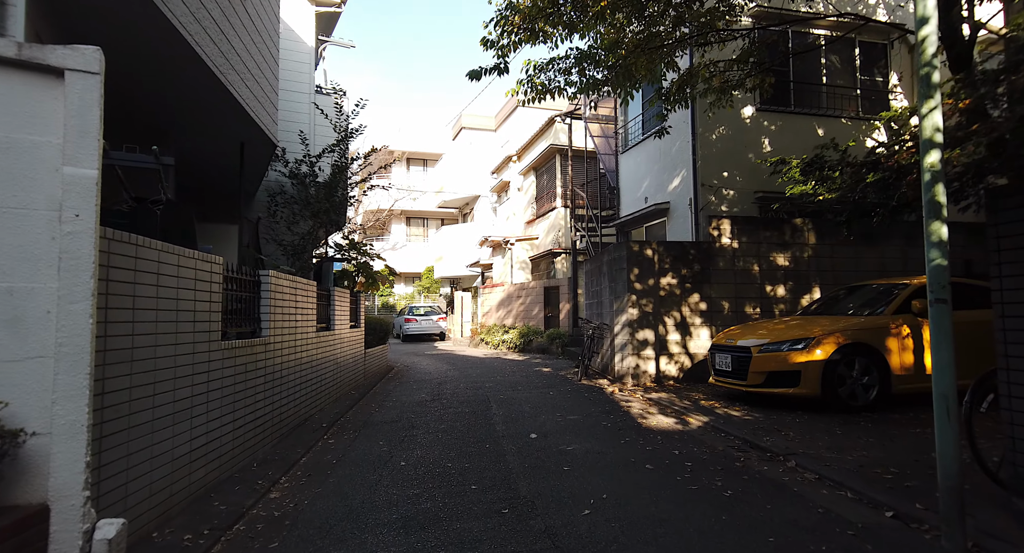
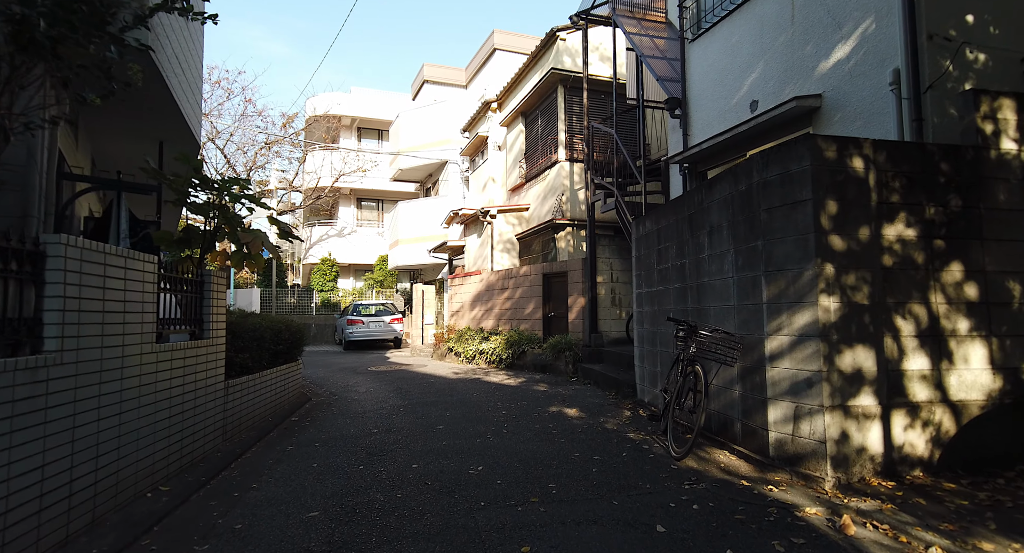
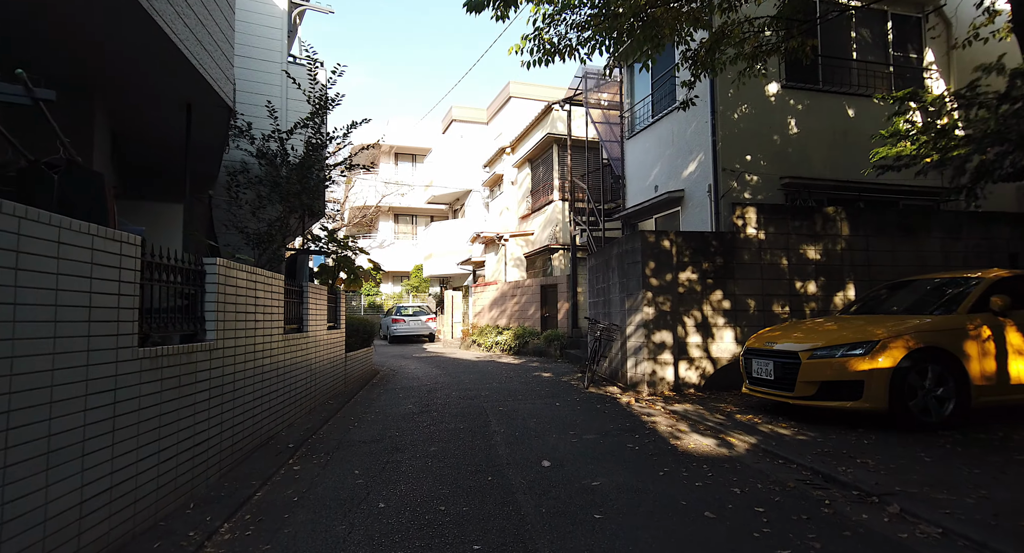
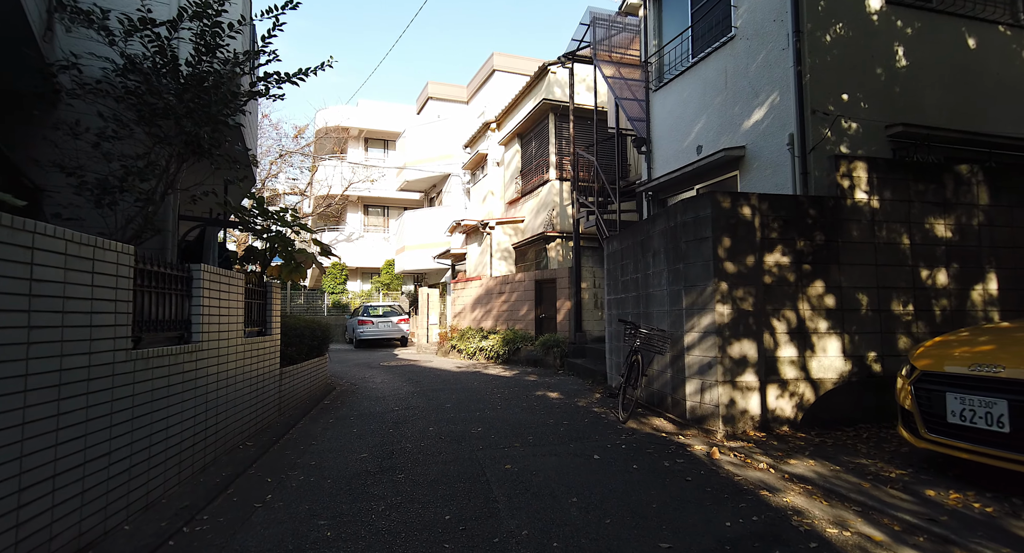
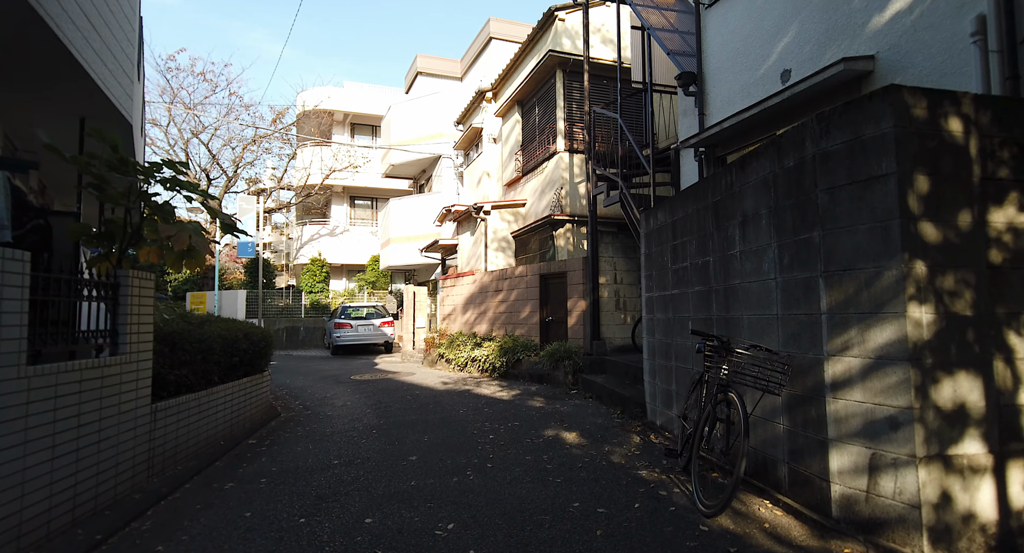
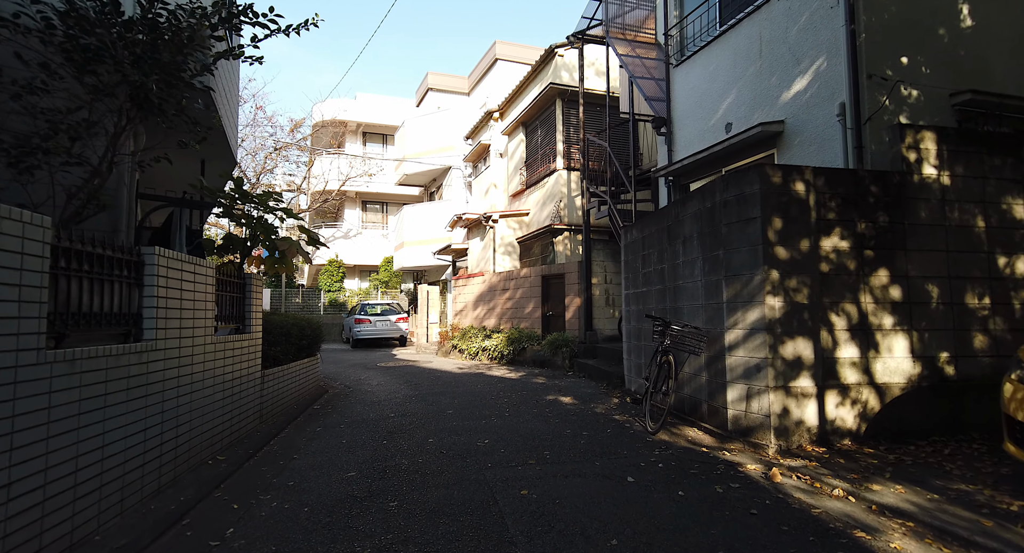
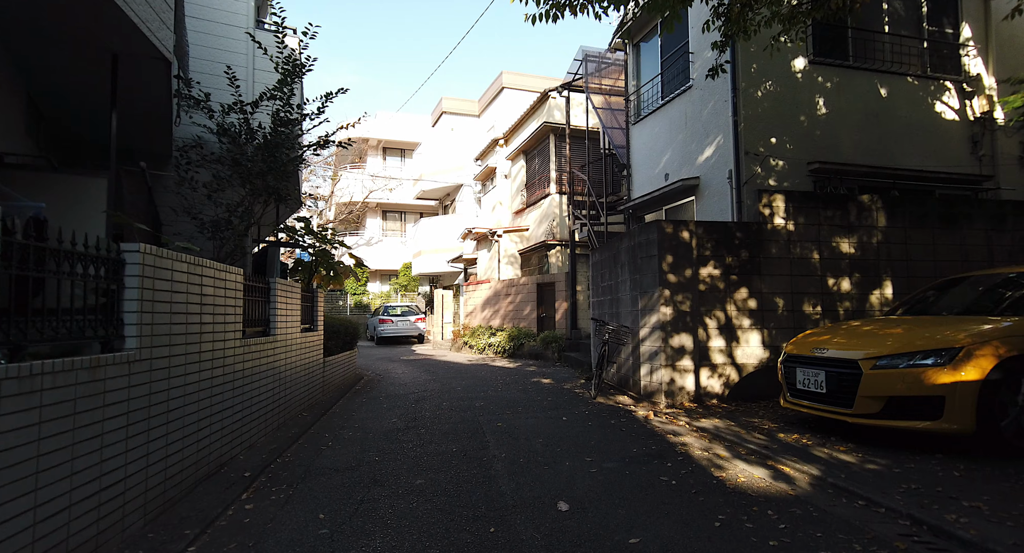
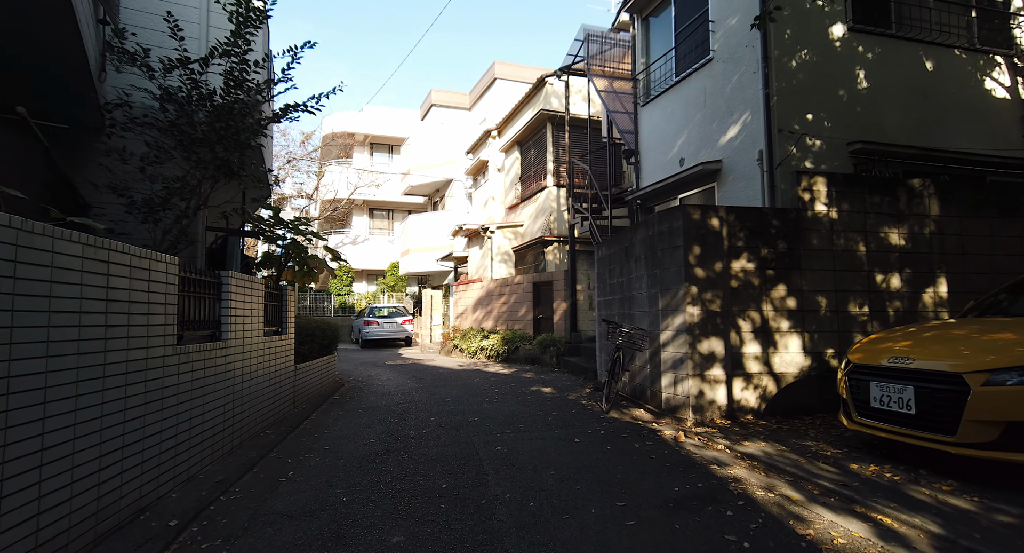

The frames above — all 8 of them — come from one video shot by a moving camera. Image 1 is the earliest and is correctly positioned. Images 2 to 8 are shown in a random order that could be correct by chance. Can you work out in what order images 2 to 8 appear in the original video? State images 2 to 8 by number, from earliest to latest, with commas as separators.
3, 7, 8, 4, 6, 2, 5
